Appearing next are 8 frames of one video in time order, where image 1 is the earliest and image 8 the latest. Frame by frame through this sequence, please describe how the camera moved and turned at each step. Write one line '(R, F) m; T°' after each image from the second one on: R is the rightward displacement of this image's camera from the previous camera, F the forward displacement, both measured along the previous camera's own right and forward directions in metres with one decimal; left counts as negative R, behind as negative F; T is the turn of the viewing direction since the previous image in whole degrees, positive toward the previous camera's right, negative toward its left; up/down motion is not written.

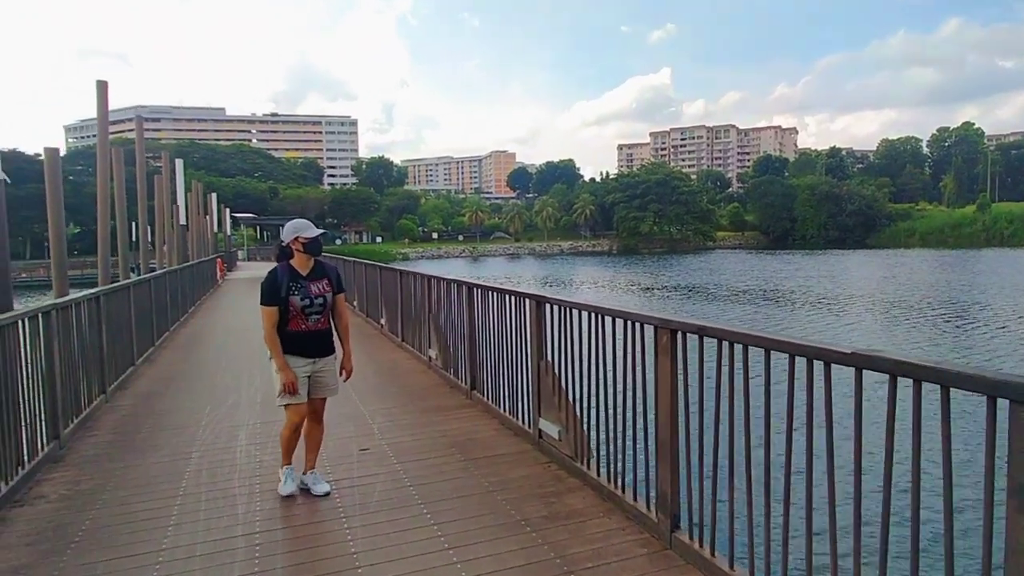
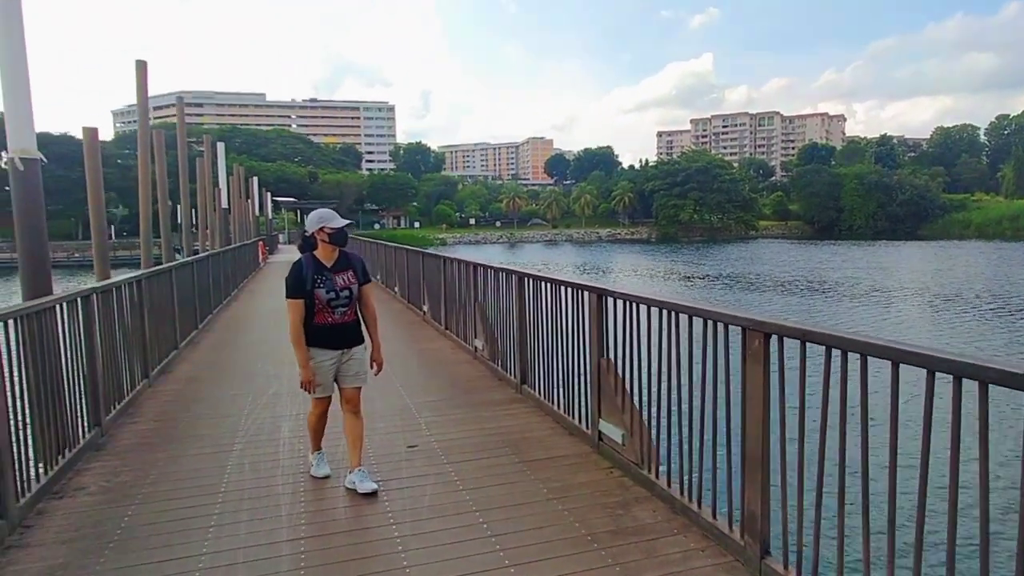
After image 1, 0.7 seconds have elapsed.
(-0.2, +0.4) m; -3°
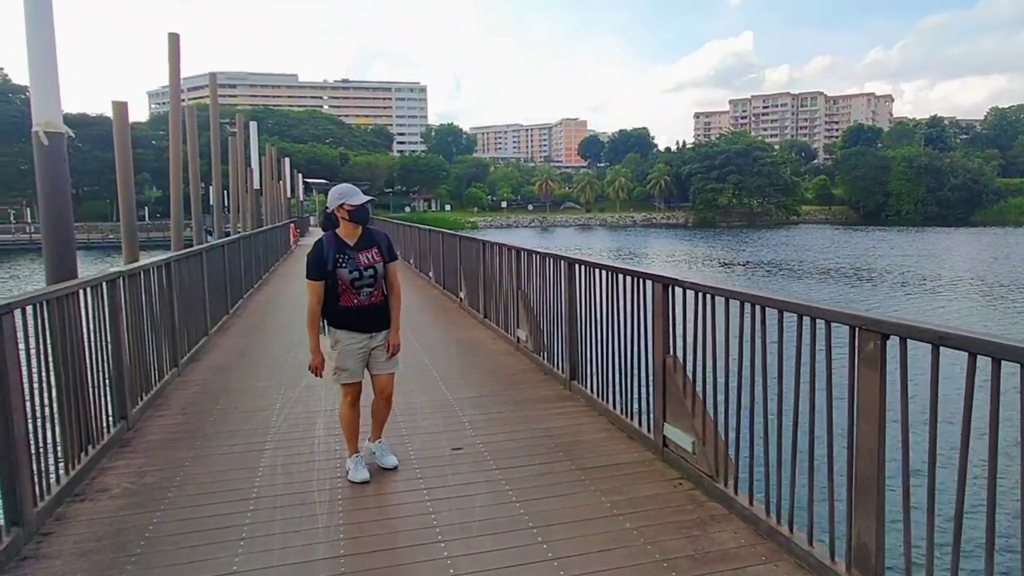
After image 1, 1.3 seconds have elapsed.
(-0.2, +0.5) m; -2°
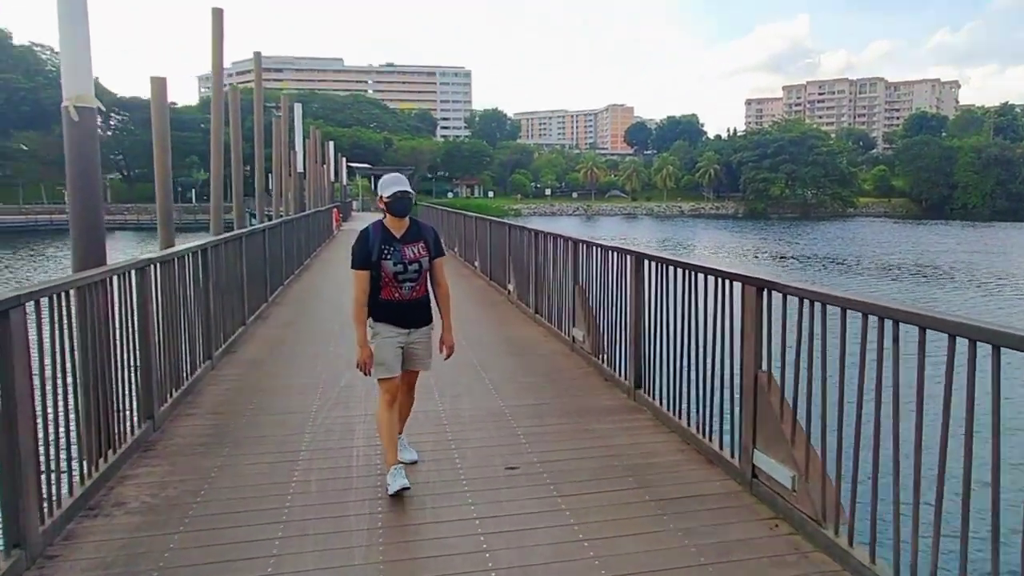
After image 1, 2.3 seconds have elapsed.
(-0.2, +0.6) m; -3°
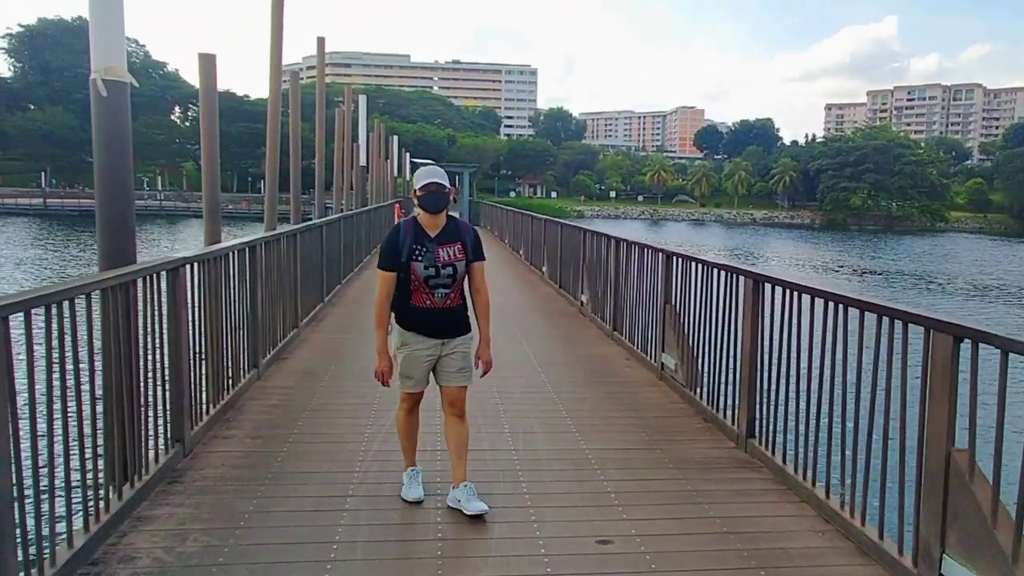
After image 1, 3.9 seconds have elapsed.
(-0.3, +0.9) m; -4°
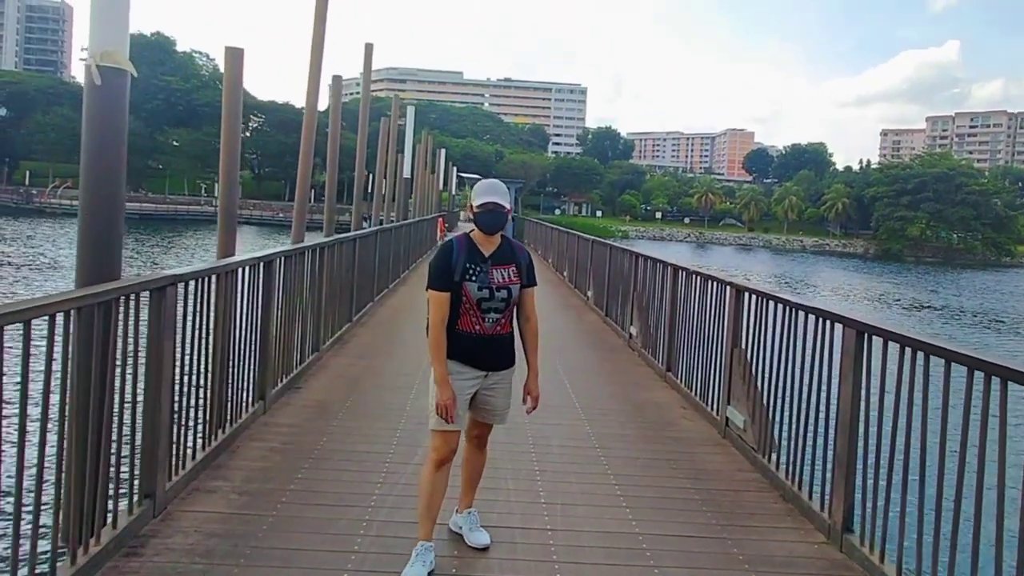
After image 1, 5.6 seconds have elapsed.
(0.0, +0.9) m; -3°
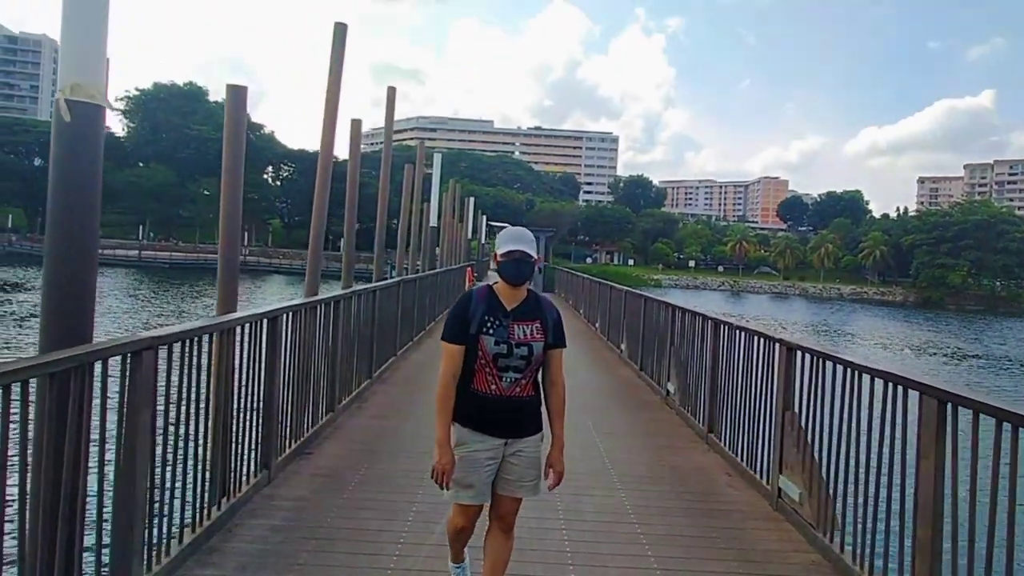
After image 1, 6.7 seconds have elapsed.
(0.0, +0.4) m; -3°
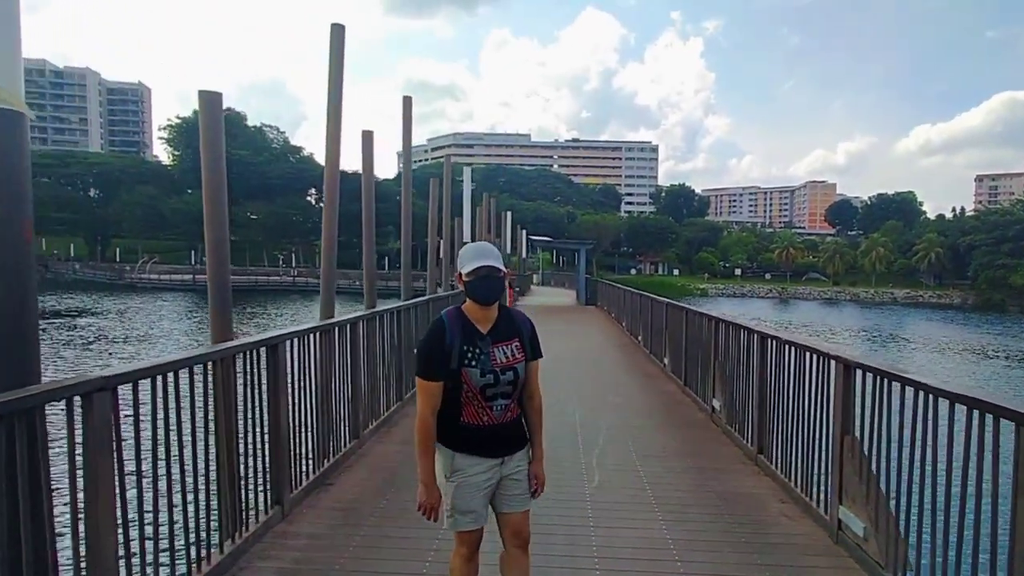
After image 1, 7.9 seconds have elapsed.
(+0.1, +0.4) m; -4°
